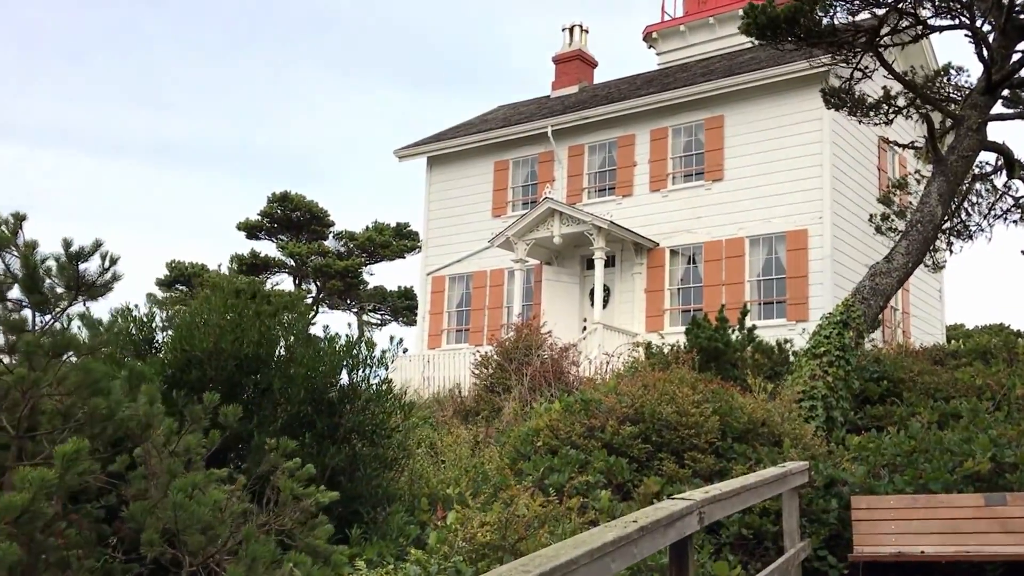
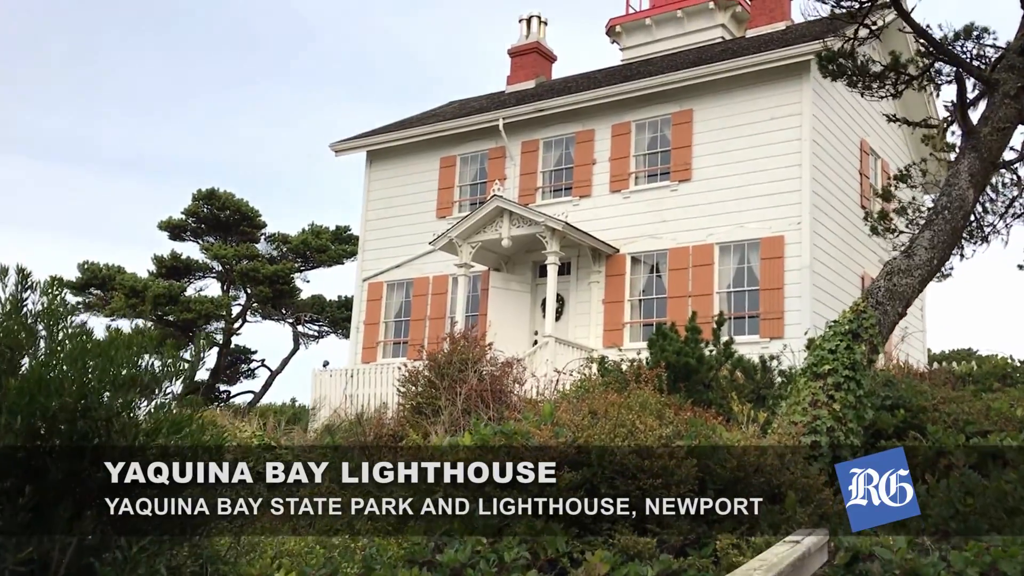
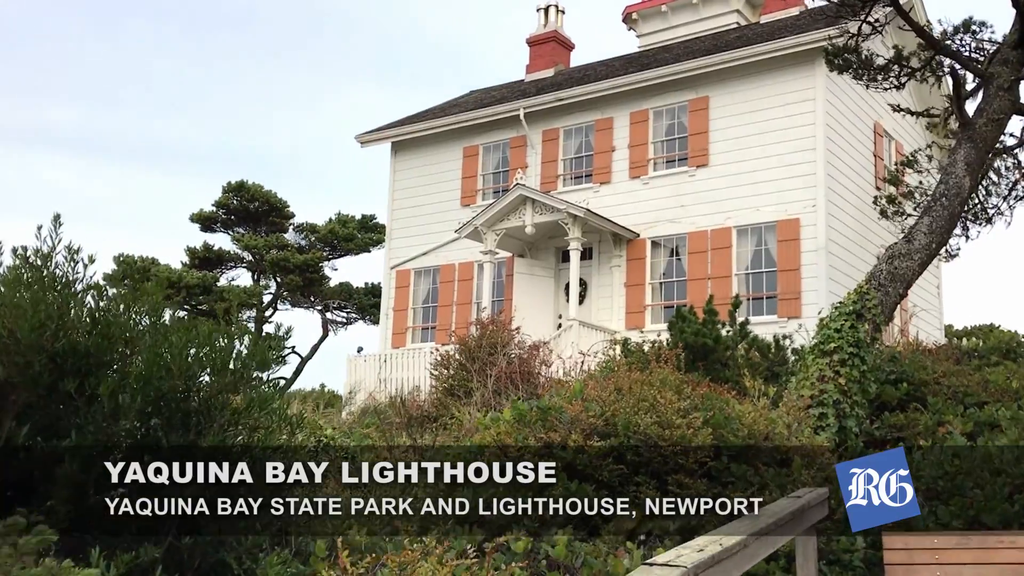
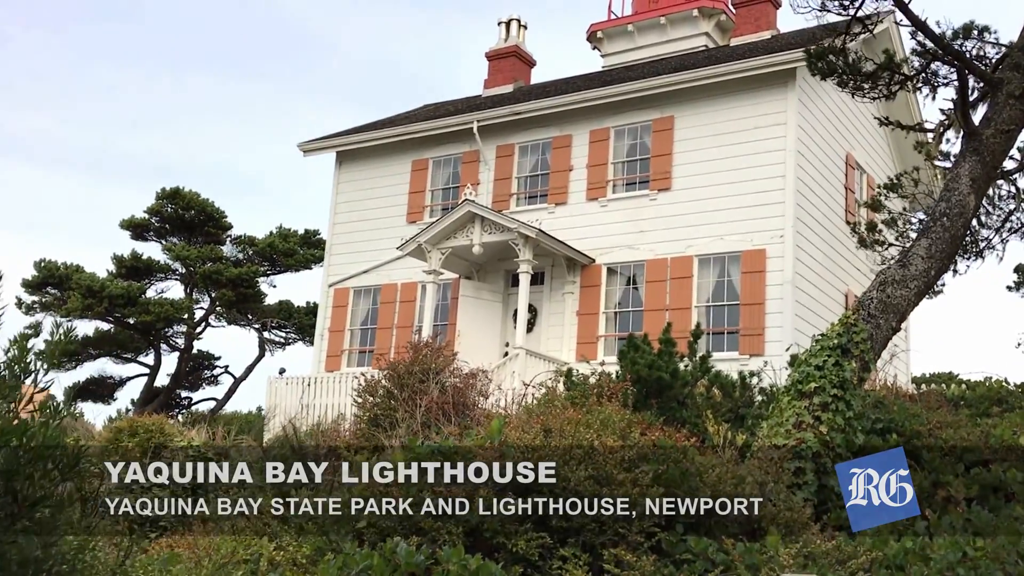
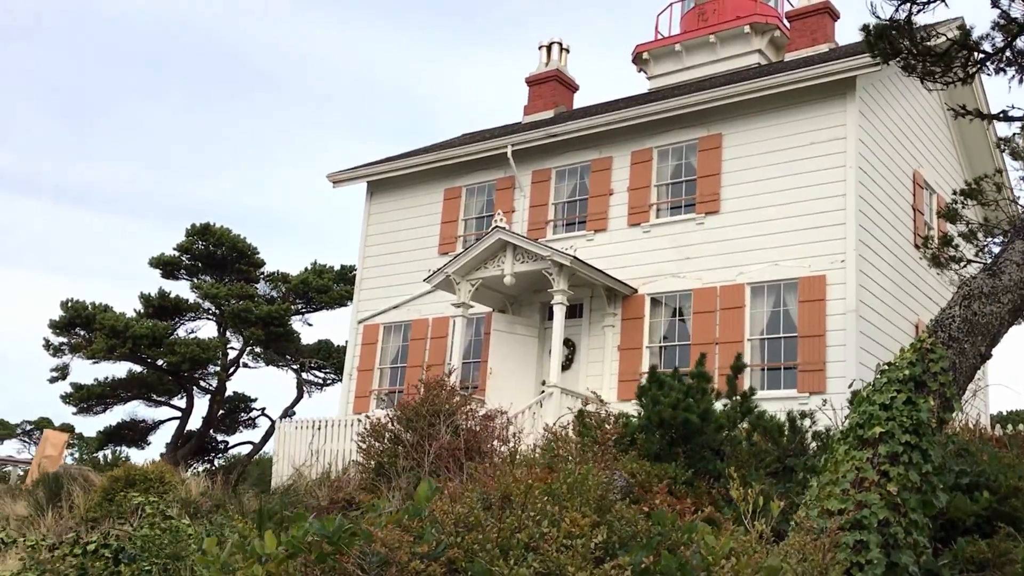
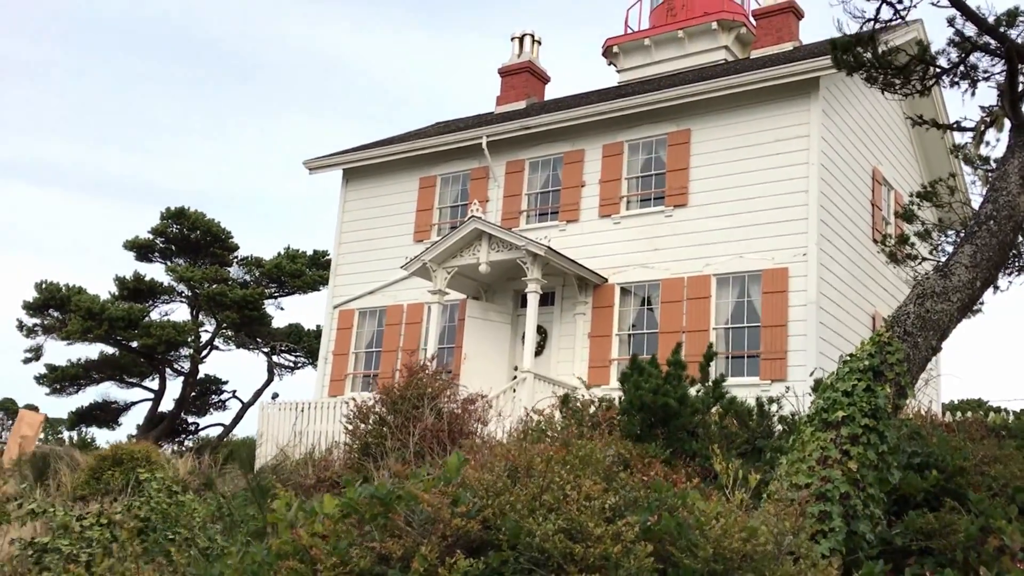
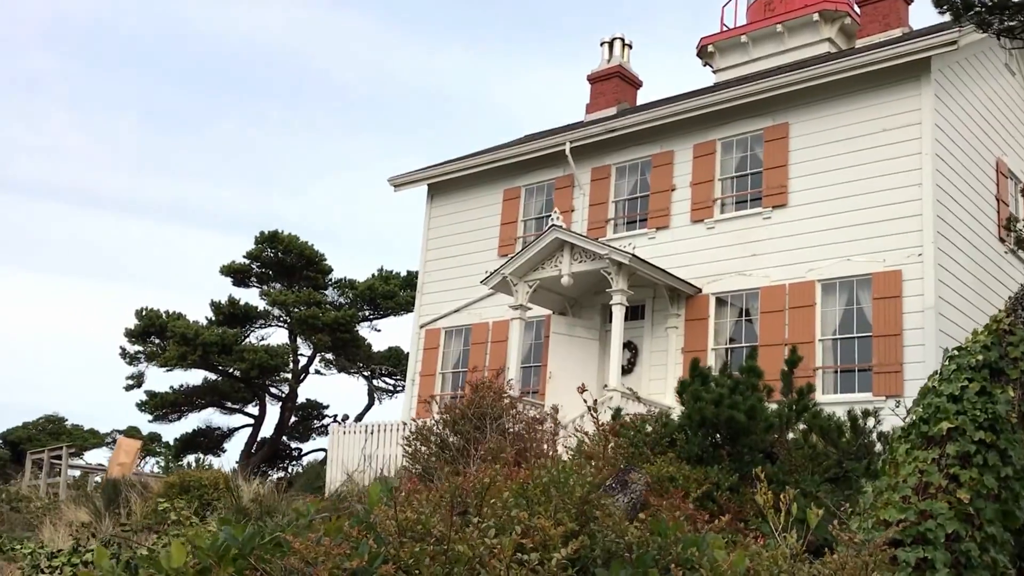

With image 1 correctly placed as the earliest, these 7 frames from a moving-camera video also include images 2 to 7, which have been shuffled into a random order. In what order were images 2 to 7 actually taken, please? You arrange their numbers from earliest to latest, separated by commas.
3, 2, 4, 6, 5, 7
